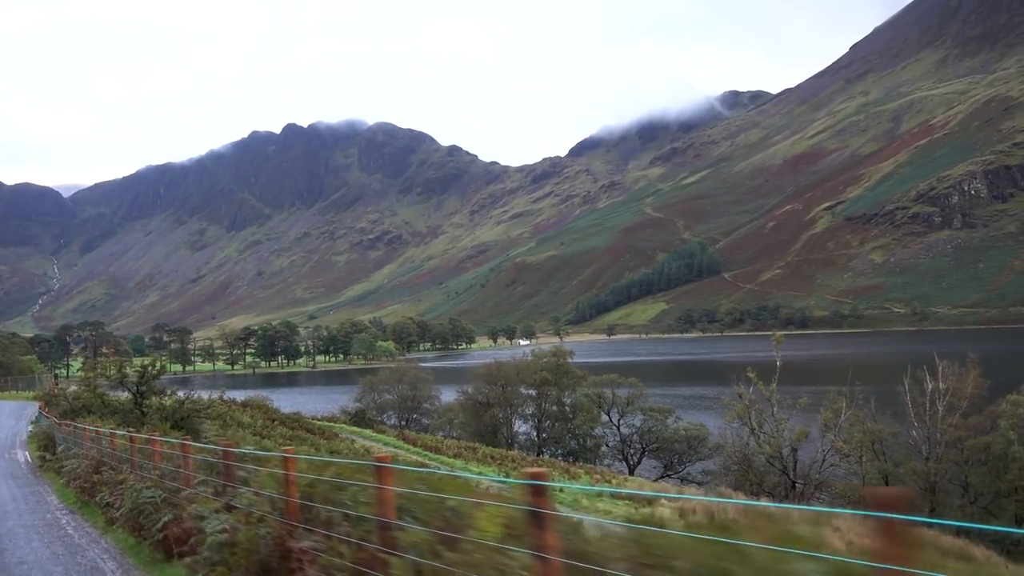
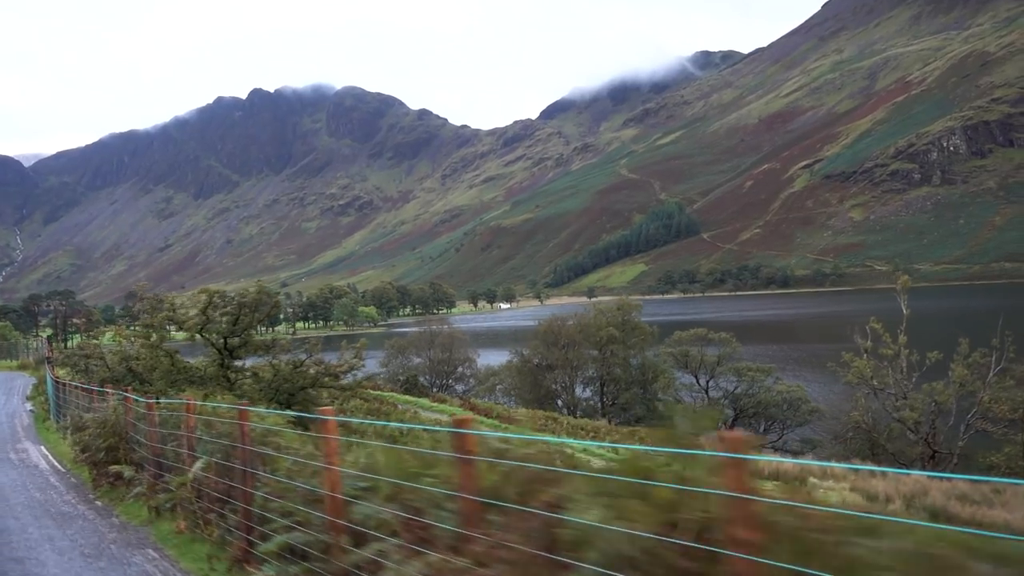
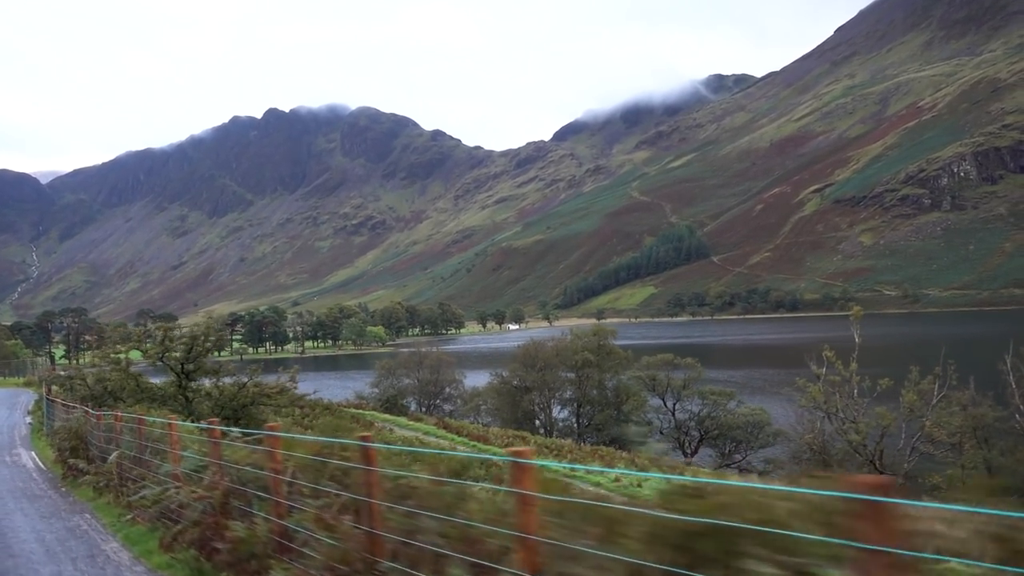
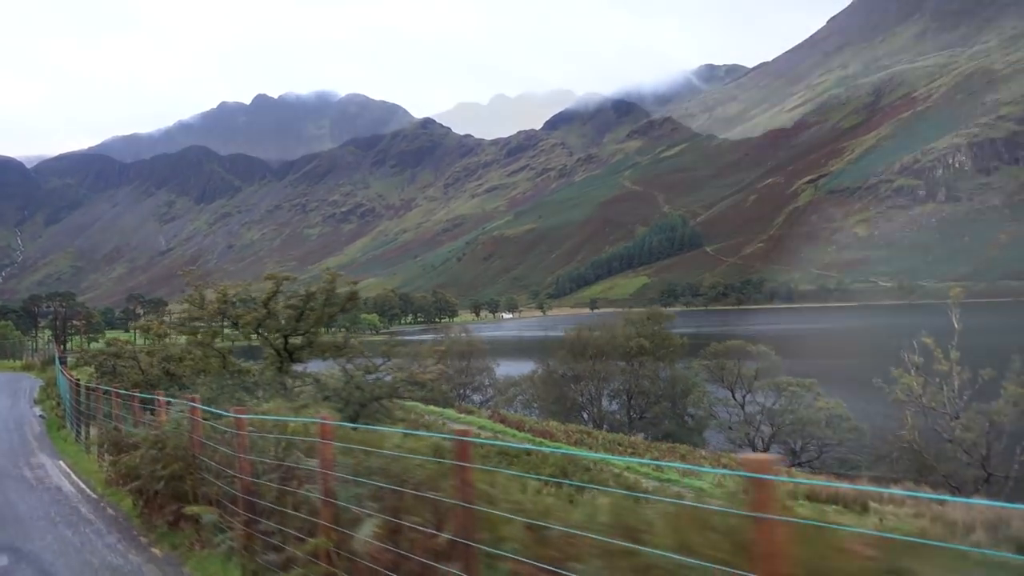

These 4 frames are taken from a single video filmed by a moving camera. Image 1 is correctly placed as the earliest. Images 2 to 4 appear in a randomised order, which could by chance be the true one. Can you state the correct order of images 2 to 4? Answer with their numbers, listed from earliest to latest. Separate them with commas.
3, 2, 4
